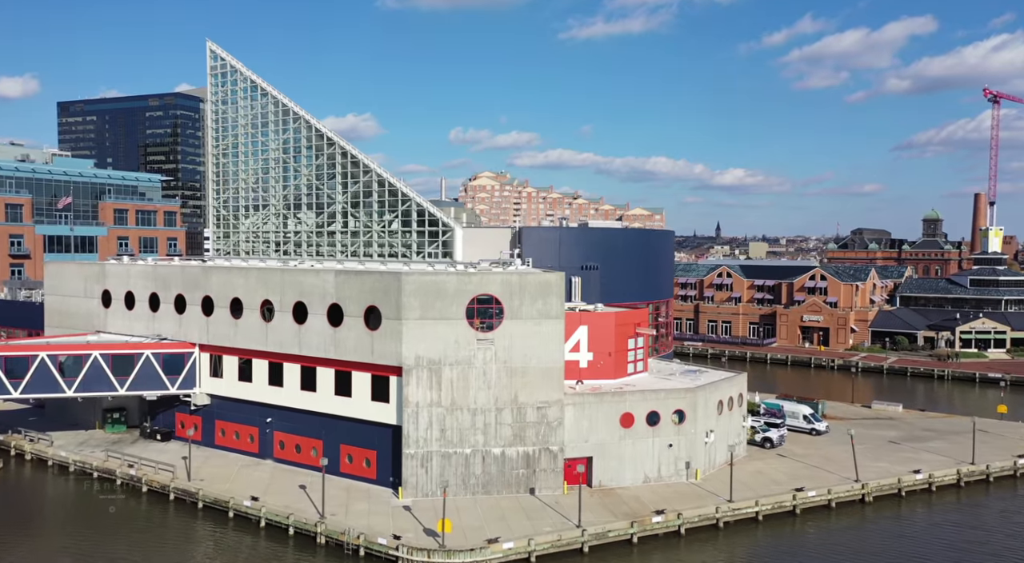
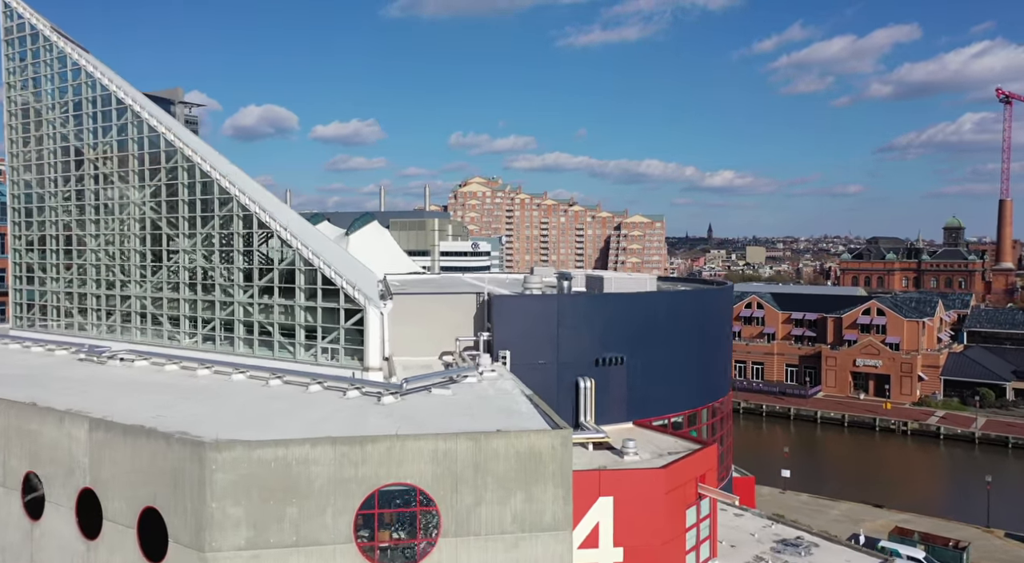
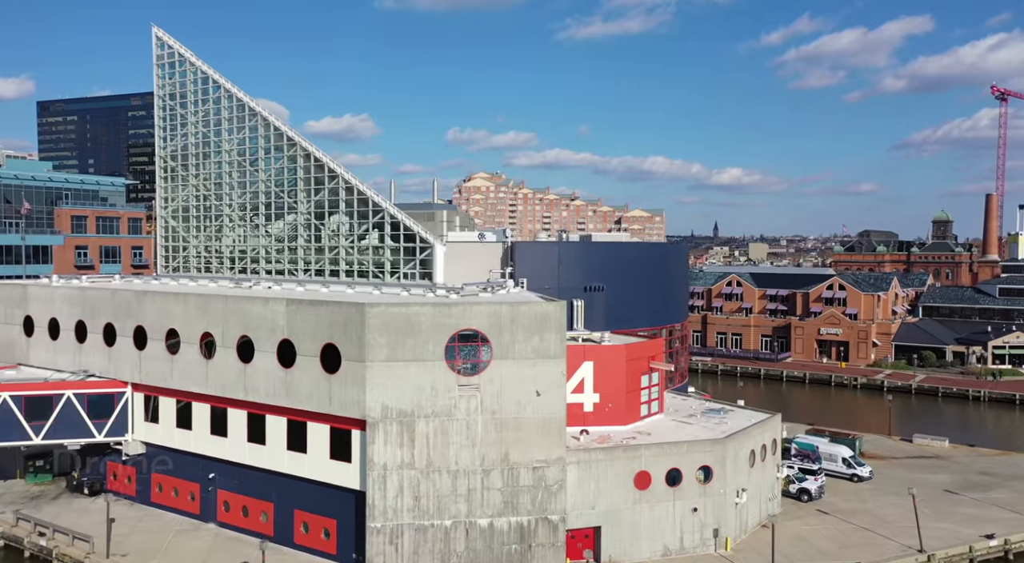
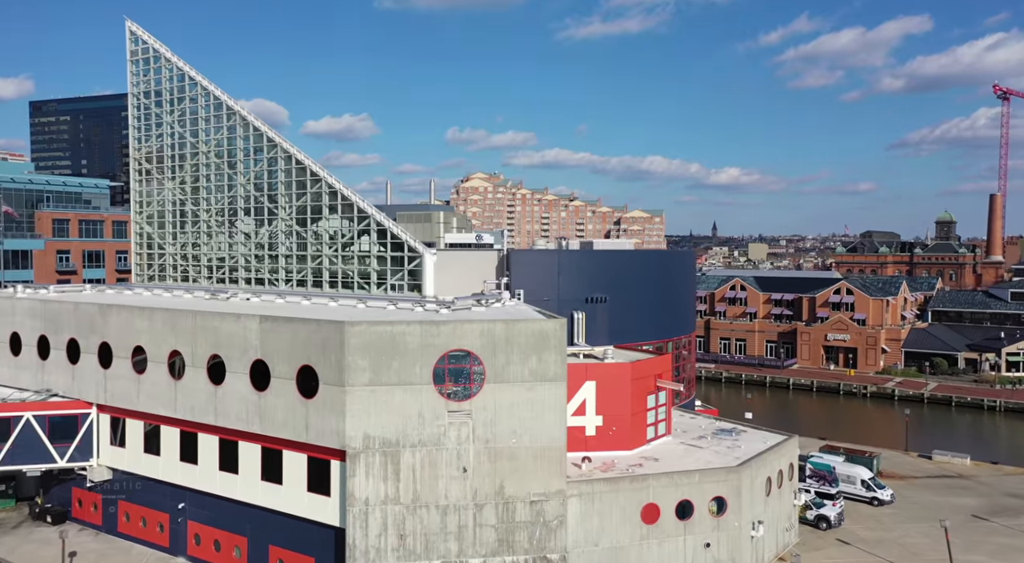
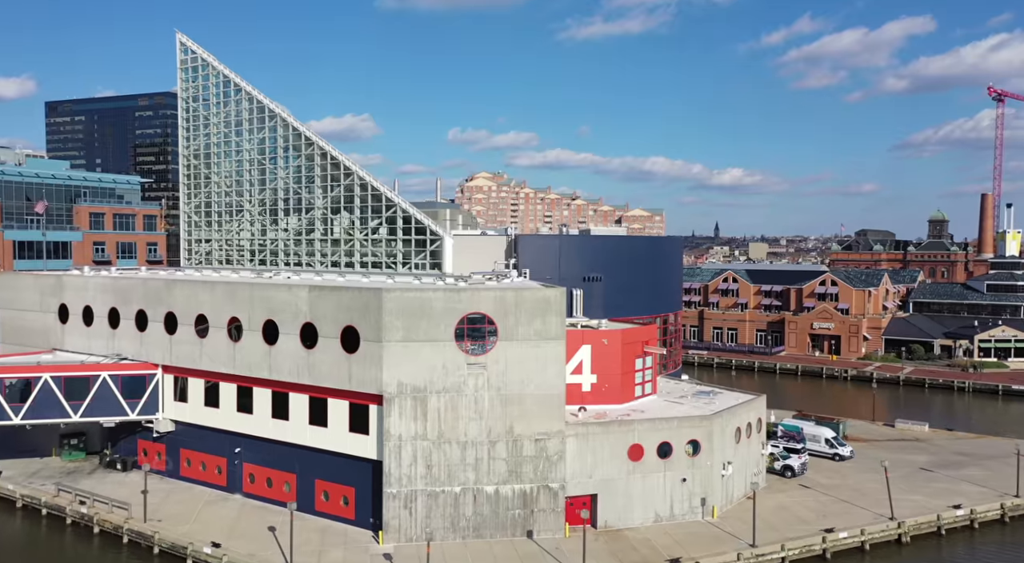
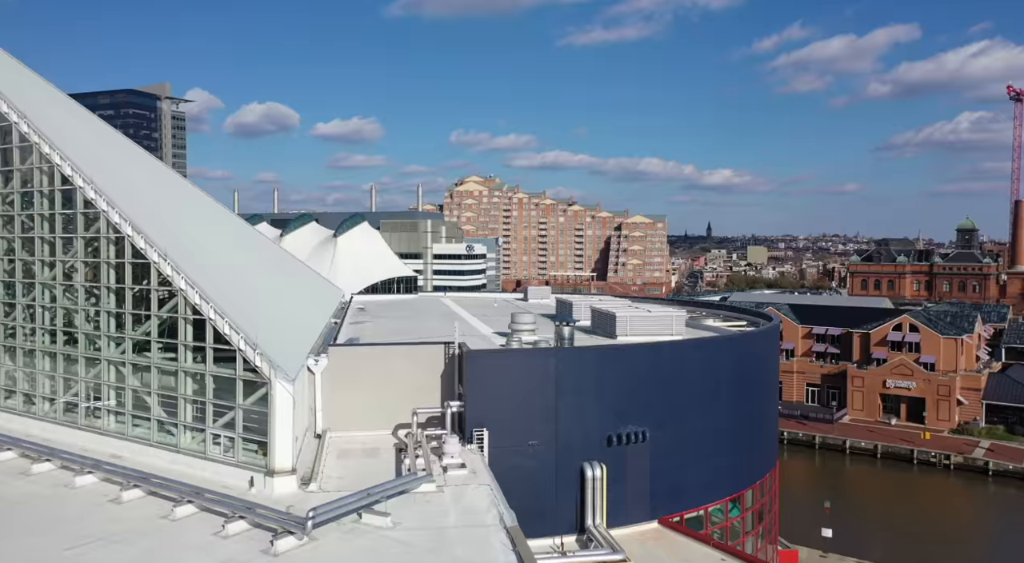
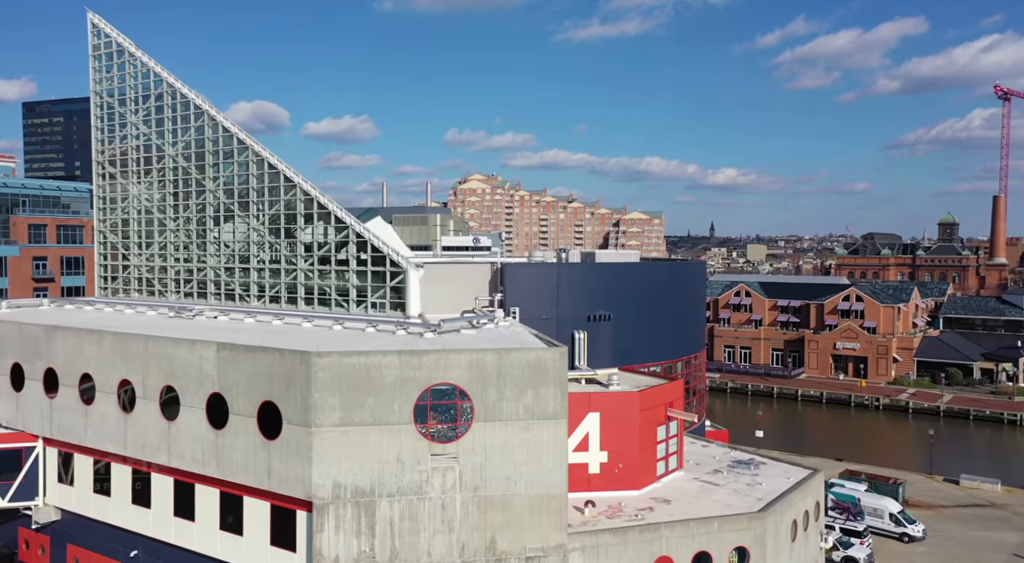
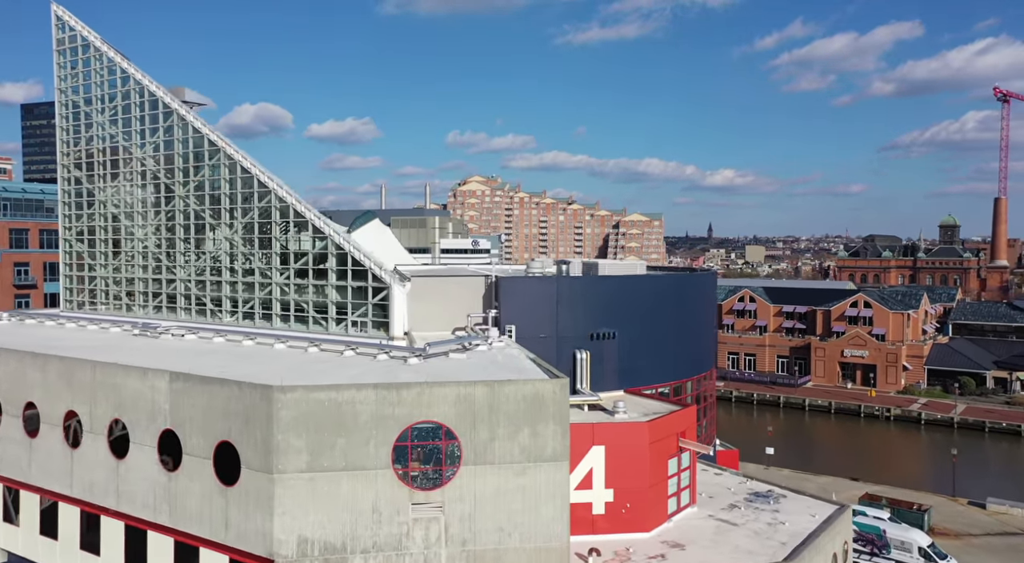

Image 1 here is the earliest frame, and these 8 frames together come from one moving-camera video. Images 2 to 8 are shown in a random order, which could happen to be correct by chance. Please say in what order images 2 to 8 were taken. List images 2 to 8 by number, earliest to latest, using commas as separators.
5, 3, 4, 7, 8, 2, 6
